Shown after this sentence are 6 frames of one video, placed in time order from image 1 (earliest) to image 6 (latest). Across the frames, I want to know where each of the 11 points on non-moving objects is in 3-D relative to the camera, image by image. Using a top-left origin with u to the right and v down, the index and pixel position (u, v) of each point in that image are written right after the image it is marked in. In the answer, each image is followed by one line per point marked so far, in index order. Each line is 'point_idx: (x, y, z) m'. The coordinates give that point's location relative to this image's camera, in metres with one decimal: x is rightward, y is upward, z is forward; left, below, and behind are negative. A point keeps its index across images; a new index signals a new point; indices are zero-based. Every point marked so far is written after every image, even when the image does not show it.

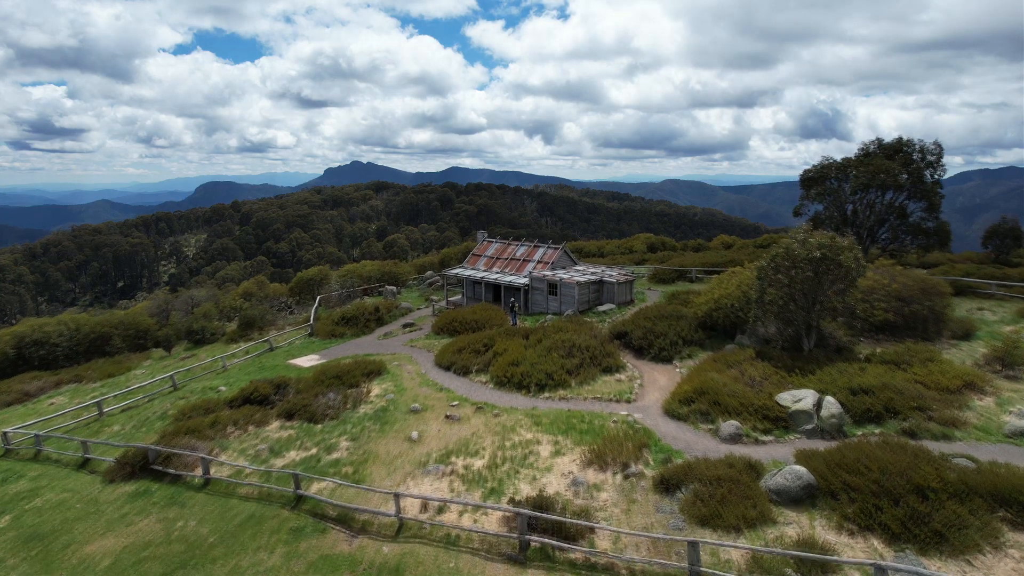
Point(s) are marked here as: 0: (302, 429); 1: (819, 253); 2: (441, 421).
0: (-5.1, -3.4, +18.4) m
1: (+7.3, +0.8, +18.0) m
2: (-1.7, -3.1, +17.9) m
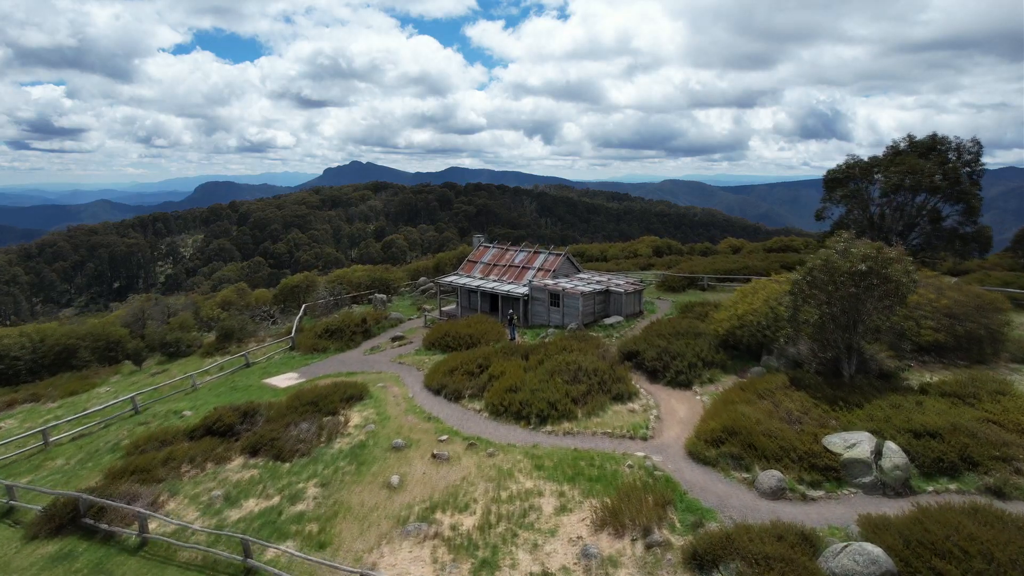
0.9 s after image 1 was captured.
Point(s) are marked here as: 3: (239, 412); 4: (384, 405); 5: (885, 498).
0: (-5.2, -3.8, +15.9) m
1: (+7.2, +0.5, +15.6) m
2: (-1.7, -3.5, +15.4) m
3: (-7.0, -3.2, +19.3) m
4: (-3.4, -3.1, +19.9) m
5: (+5.6, -3.2, +11.4) m
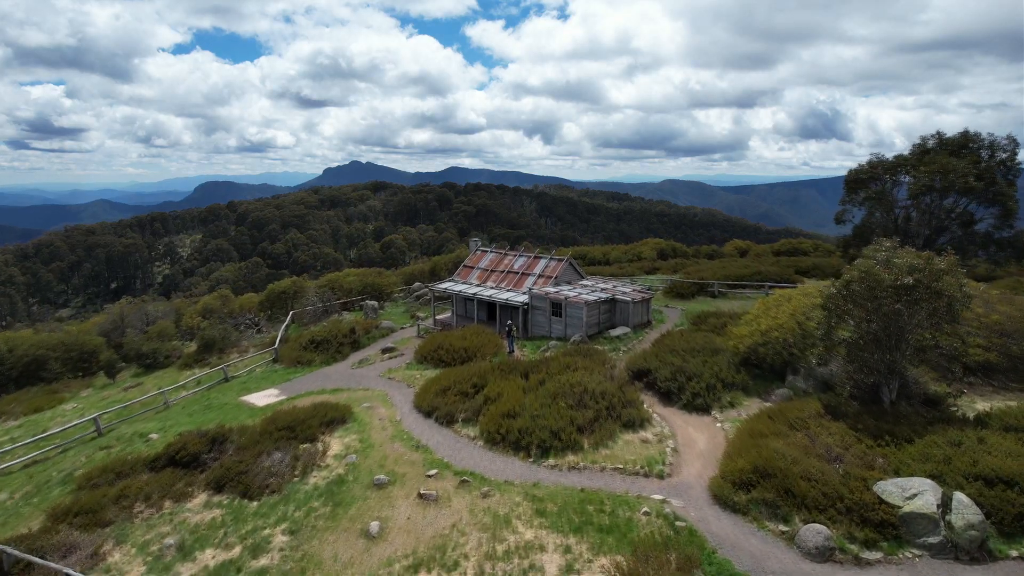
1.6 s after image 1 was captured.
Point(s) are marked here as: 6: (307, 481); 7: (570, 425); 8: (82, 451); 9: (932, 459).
0: (-5.2, -4.1, +14.0) m
1: (+7.2, +0.2, +13.6) m
2: (-1.8, -3.8, +13.5) m
3: (-7.0, -3.4, +17.4) m
4: (-3.4, -3.4, +18.0) m
5: (+5.6, -3.5, +9.5) m
6: (-4.1, -3.8, +15.0) m
7: (+1.2, -2.8, +15.6) m
8: (-10.9, -4.1, +19.2) m
9: (+6.5, -2.6, +11.7) m
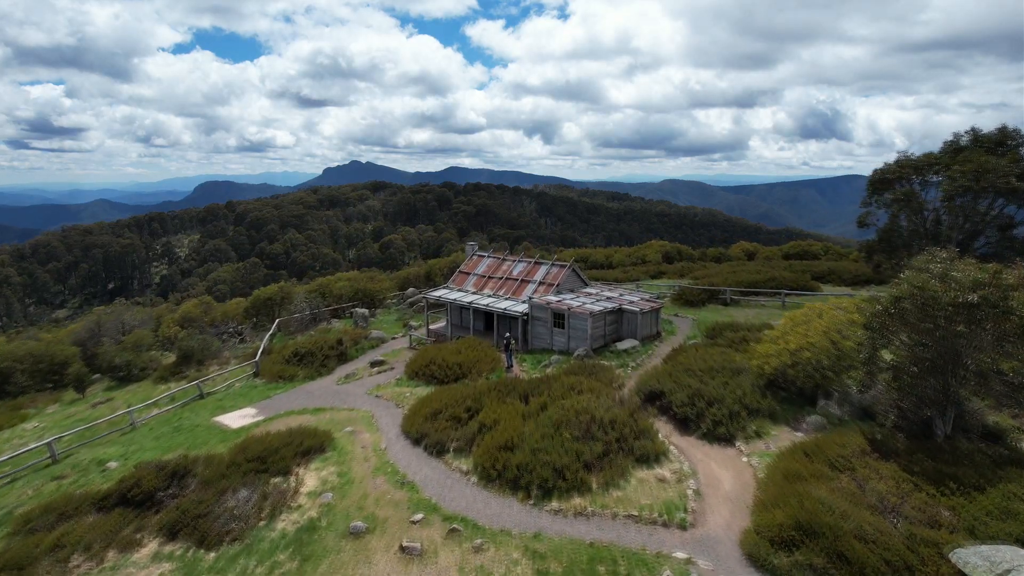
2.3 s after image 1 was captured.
0: (-5.3, -4.4, +12.1) m
1: (+7.2, -0.1, +11.7) m
2: (-1.8, -4.1, +11.5) m
3: (-7.1, -3.7, +15.5) m
4: (-3.5, -3.7, +16.0) m
5: (+5.5, -3.7, +7.6) m
6: (-4.1, -4.1, +13.1) m
7: (+1.1, -3.1, +13.6) m
8: (-10.9, -4.4, +17.2) m
9: (+6.4, -2.9, +9.7) m
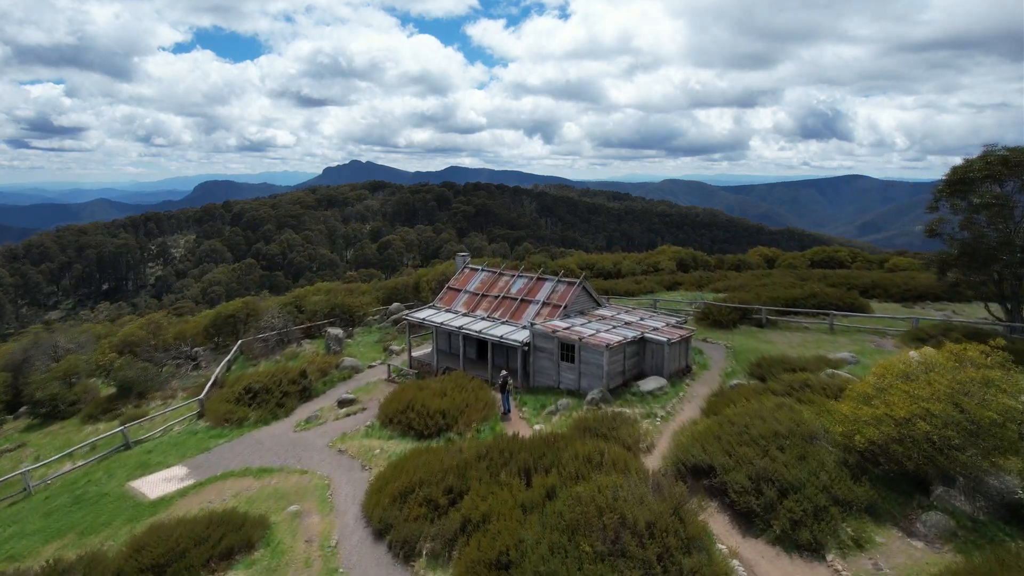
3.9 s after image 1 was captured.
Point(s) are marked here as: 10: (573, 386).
0: (-5.3, -5.0, +7.6) m
1: (+7.1, -0.8, +7.3) m
2: (-1.9, -4.7, +7.1) m
3: (-7.1, -4.4, +11.0) m
4: (-3.5, -4.3, +11.6) m
5: (+5.5, -4.4, +3.1) m
6: (-4.2, -4.7, +8.7) m
7: (+1.1, -3.7, +9.2) m
8: (-11.0, -5.0, +12.8) m
9: (+6.4, -3.6, +5.3) m
10: (+1.5, -2.4, +19.1) m
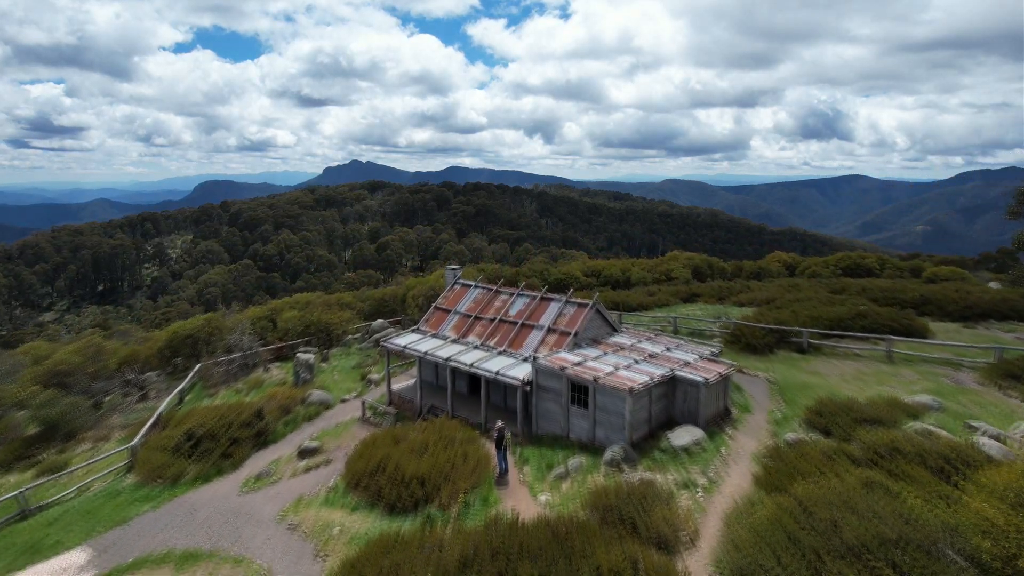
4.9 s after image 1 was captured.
0: (-5.4, -5.6, +3.9) m
1: (+7.0, -1.3, +3.5) m
2: (-1.9, -5.3, +3.3) m
3: (-7.2, -4.9, +7.3) m
4: (-3.6, -4.9, +7.8) m
5: (+5.4, -4.9, -0.6) m
6: (-4.2, -5.3, +4.9) m
7: (+1.0, -4.3, +5.4) m
8: (-11.0, -5.6, +9.0) m
9: (+6.3, -4.1, +1.5) m
10: (+1.5, -3.0, +15.3) m
